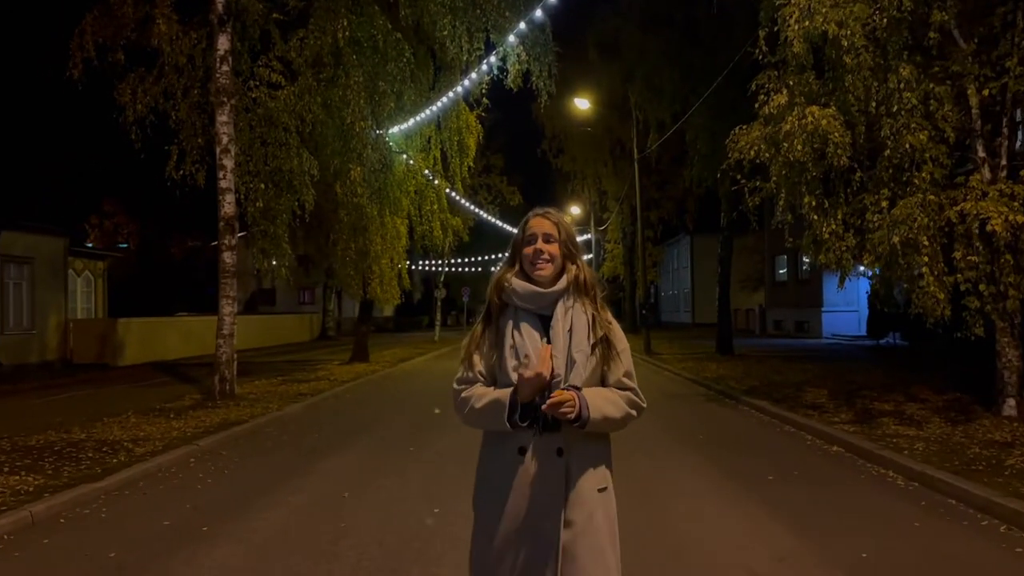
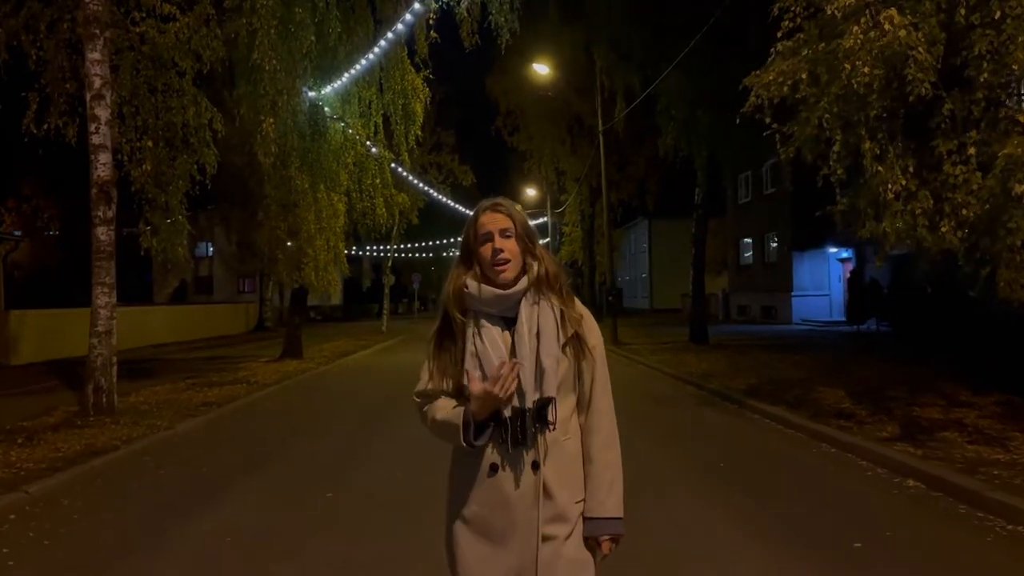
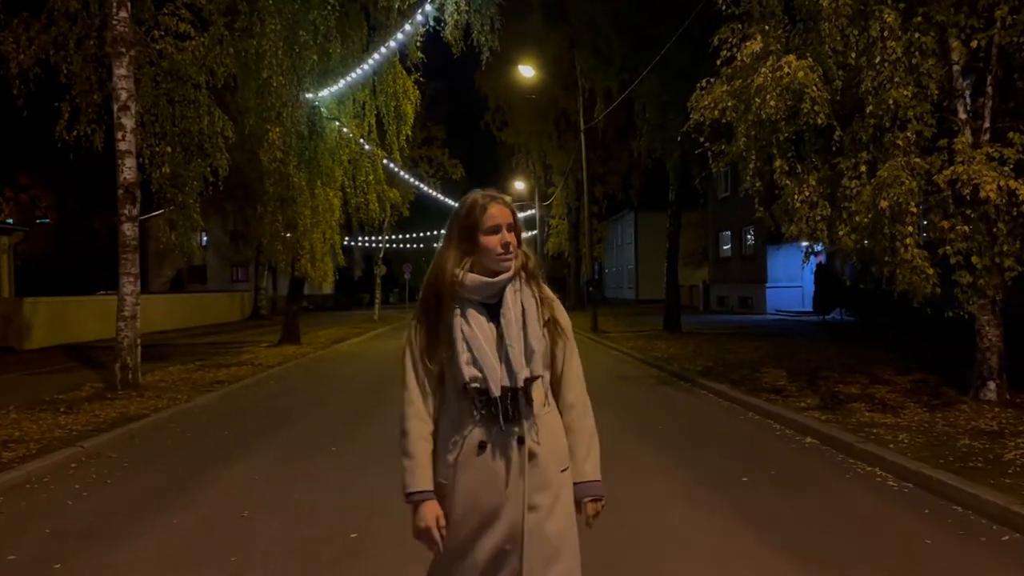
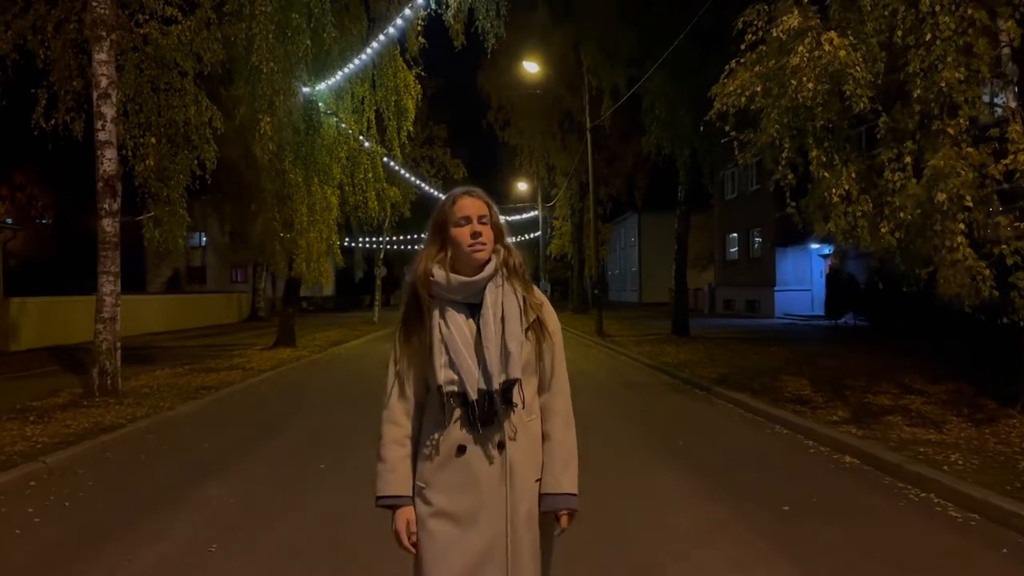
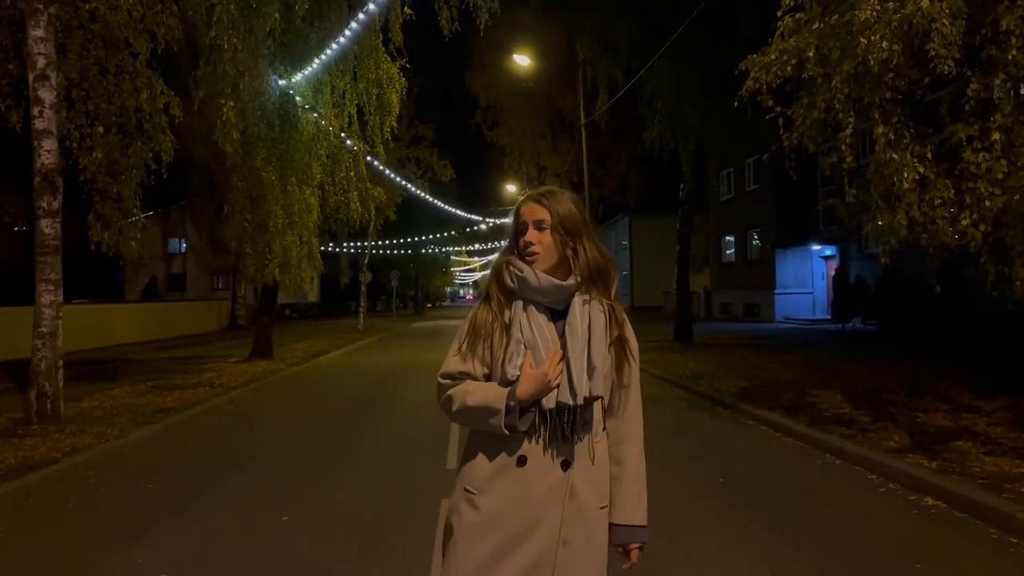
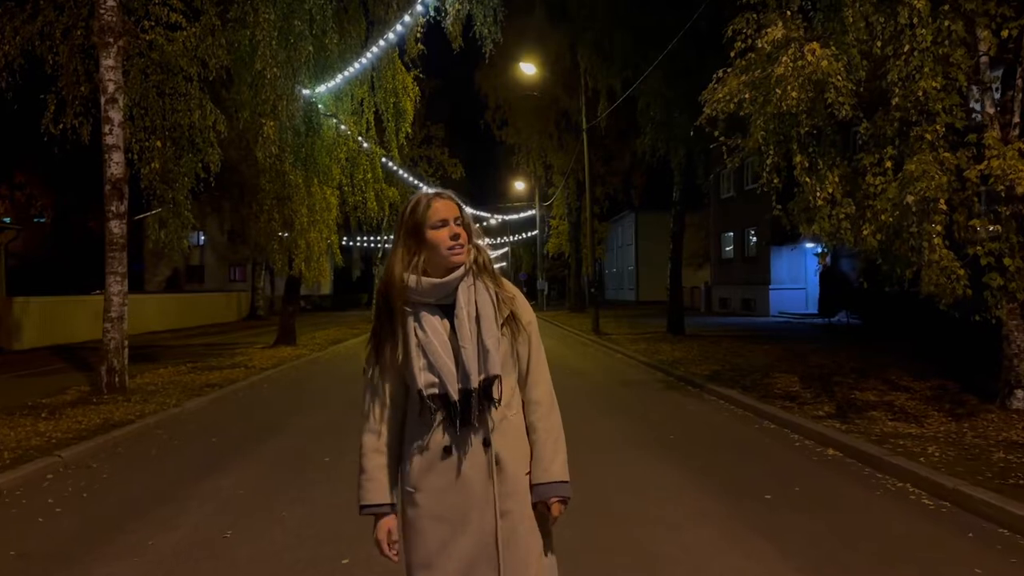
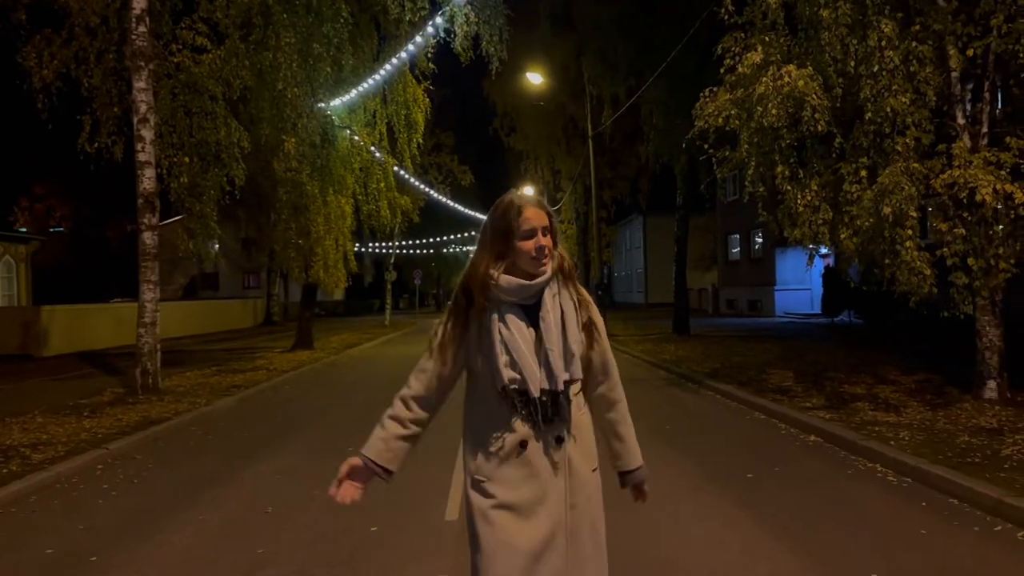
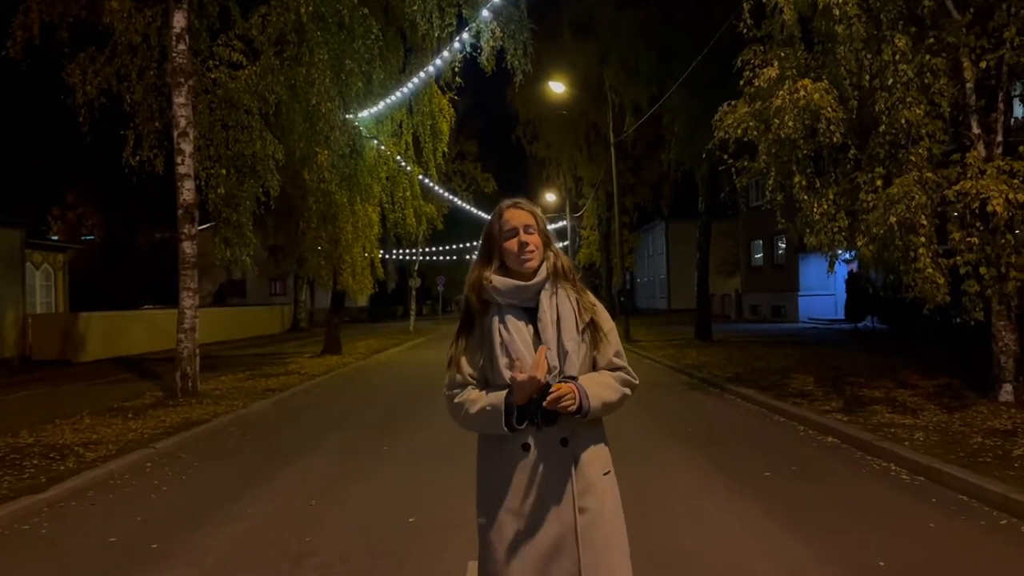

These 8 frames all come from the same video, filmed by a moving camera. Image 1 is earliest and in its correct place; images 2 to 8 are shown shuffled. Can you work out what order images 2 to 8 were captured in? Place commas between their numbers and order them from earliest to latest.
8, 7, 3, 6, 4, 2, 5
